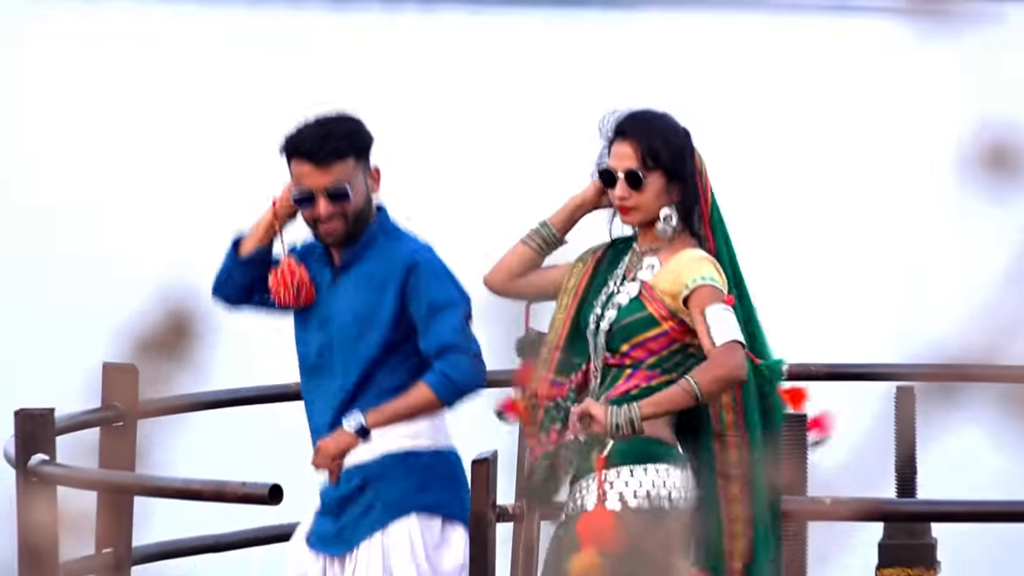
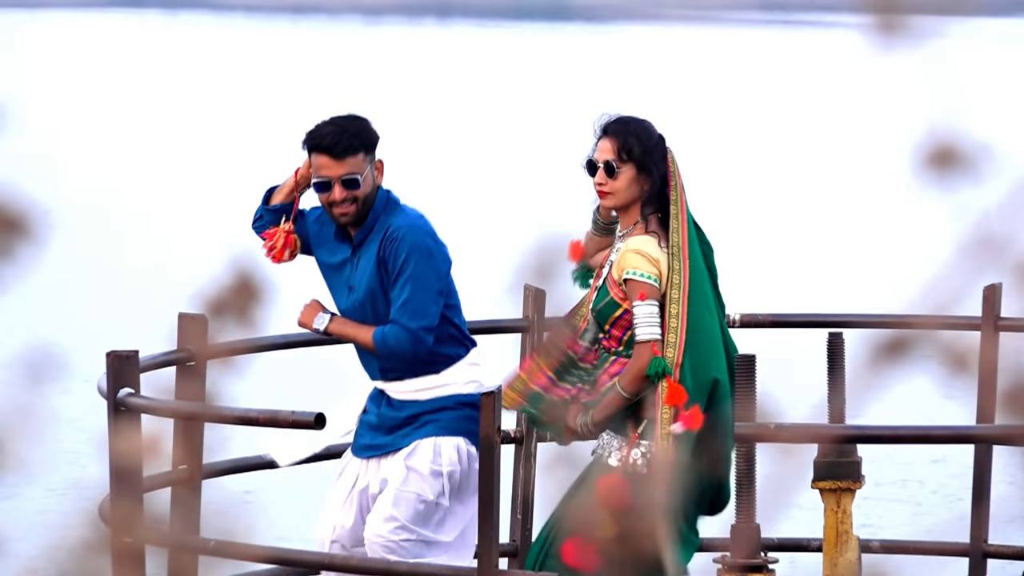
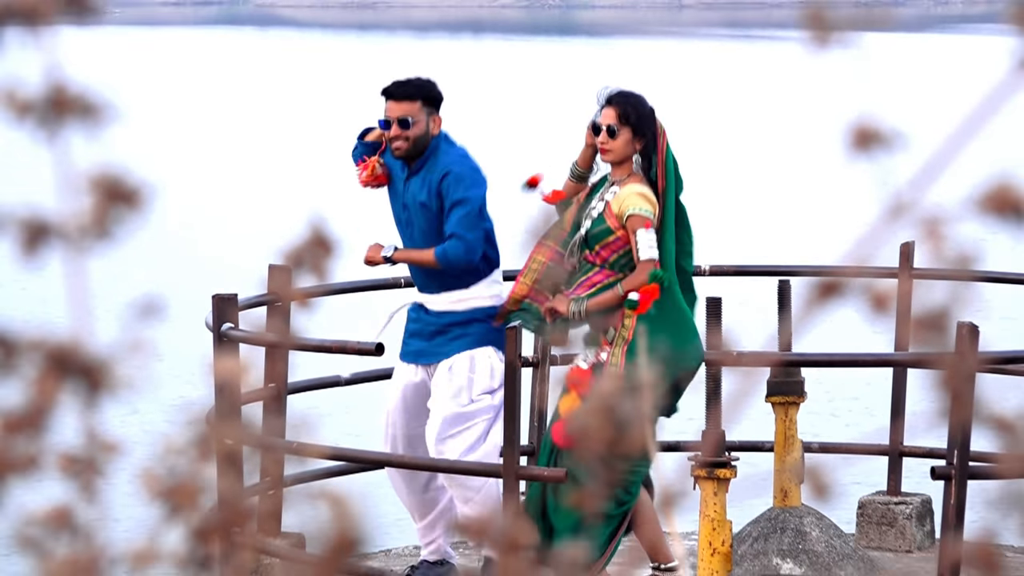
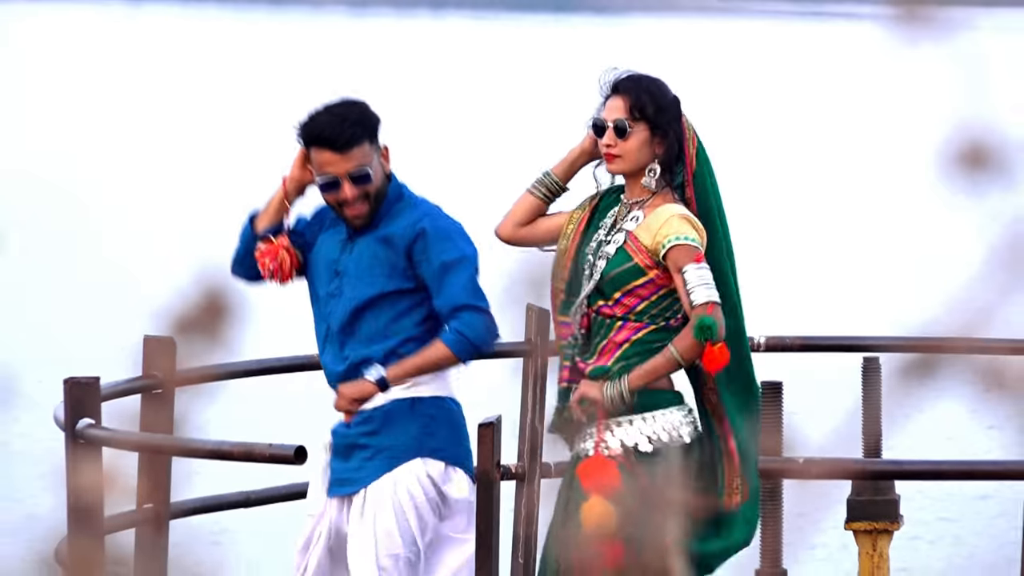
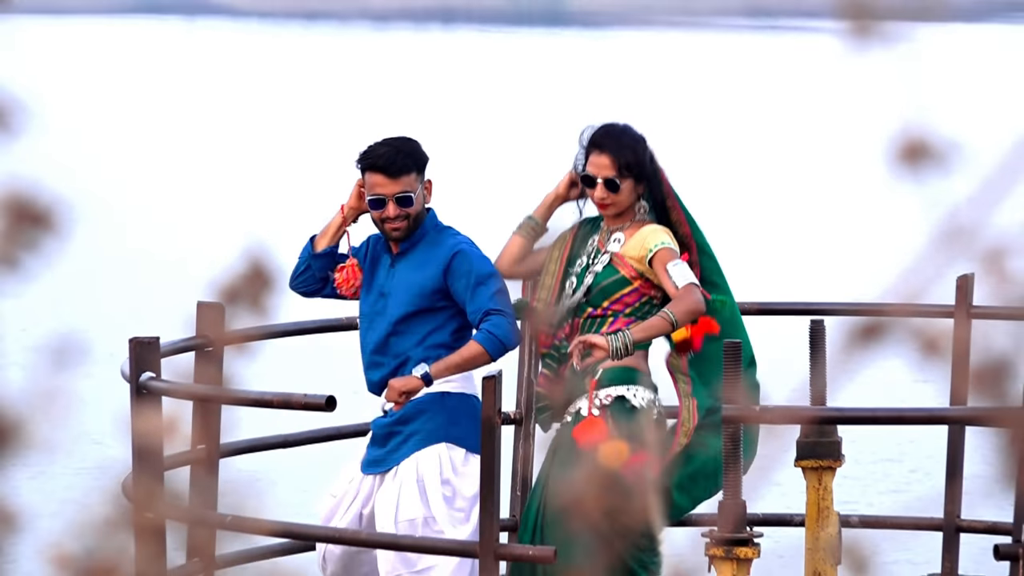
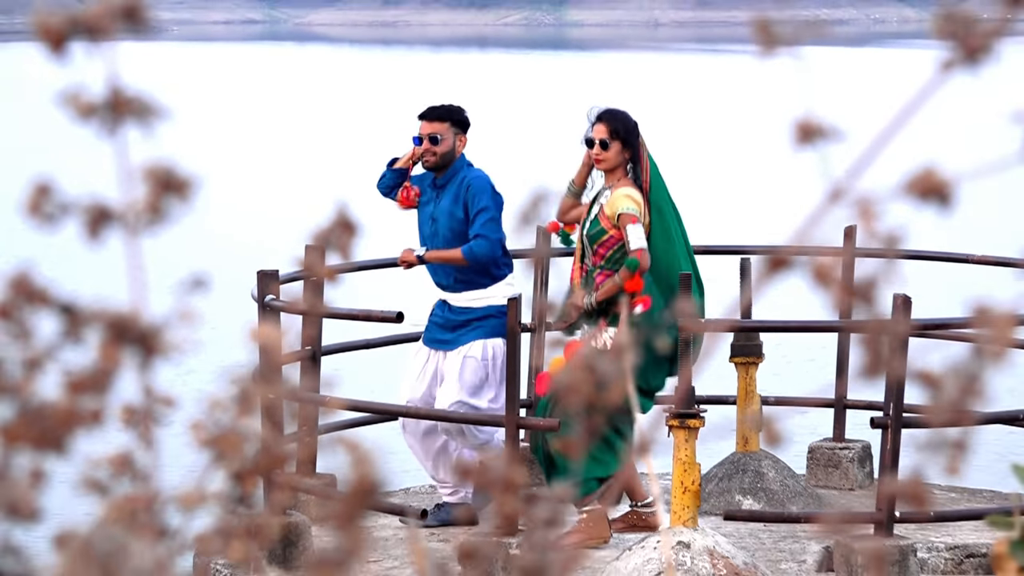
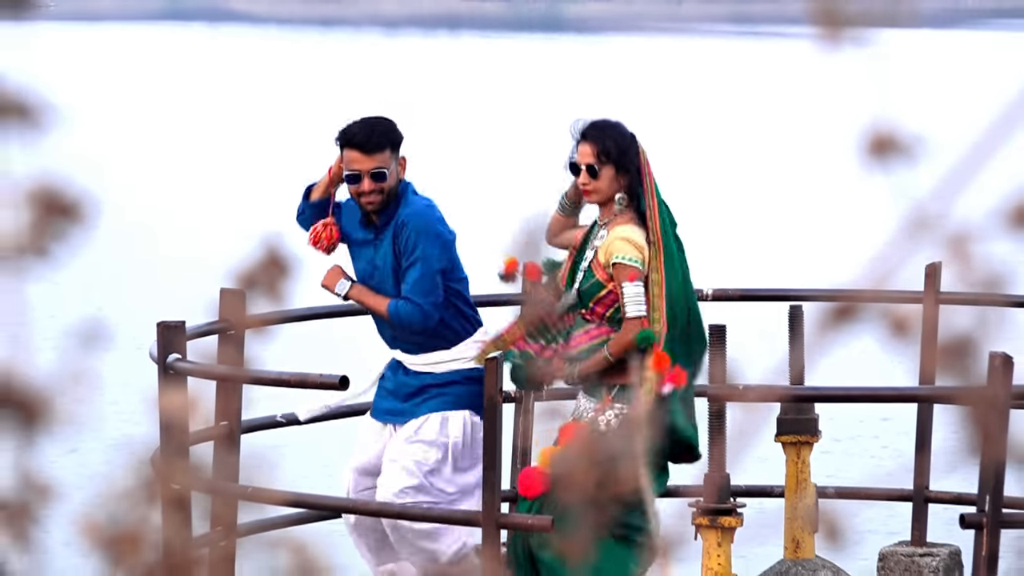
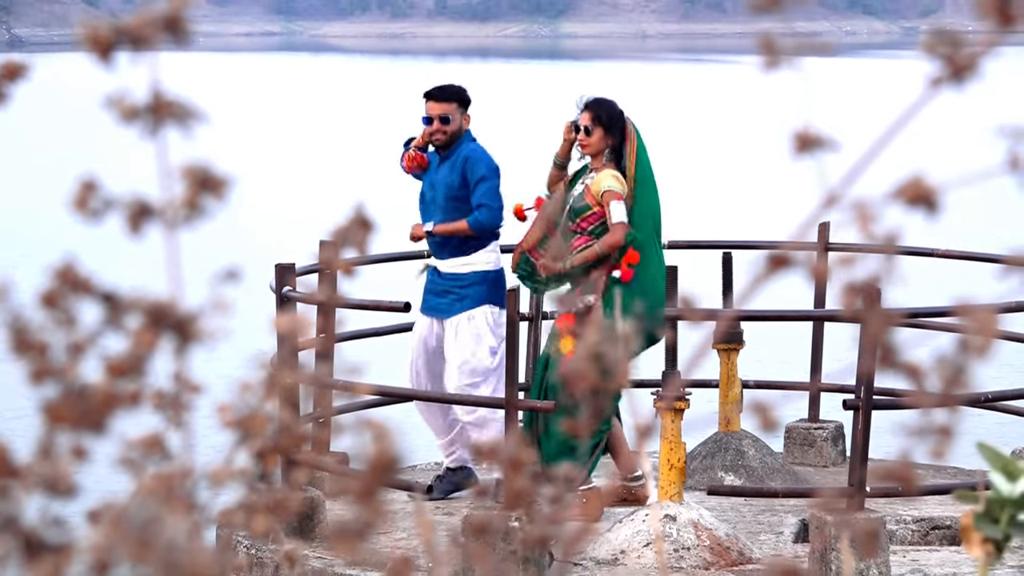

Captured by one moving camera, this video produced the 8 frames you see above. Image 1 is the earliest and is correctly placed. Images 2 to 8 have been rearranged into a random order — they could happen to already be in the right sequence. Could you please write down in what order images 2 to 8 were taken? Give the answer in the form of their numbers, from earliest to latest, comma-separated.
4, 2, 5, 7, 3, 6, 8
